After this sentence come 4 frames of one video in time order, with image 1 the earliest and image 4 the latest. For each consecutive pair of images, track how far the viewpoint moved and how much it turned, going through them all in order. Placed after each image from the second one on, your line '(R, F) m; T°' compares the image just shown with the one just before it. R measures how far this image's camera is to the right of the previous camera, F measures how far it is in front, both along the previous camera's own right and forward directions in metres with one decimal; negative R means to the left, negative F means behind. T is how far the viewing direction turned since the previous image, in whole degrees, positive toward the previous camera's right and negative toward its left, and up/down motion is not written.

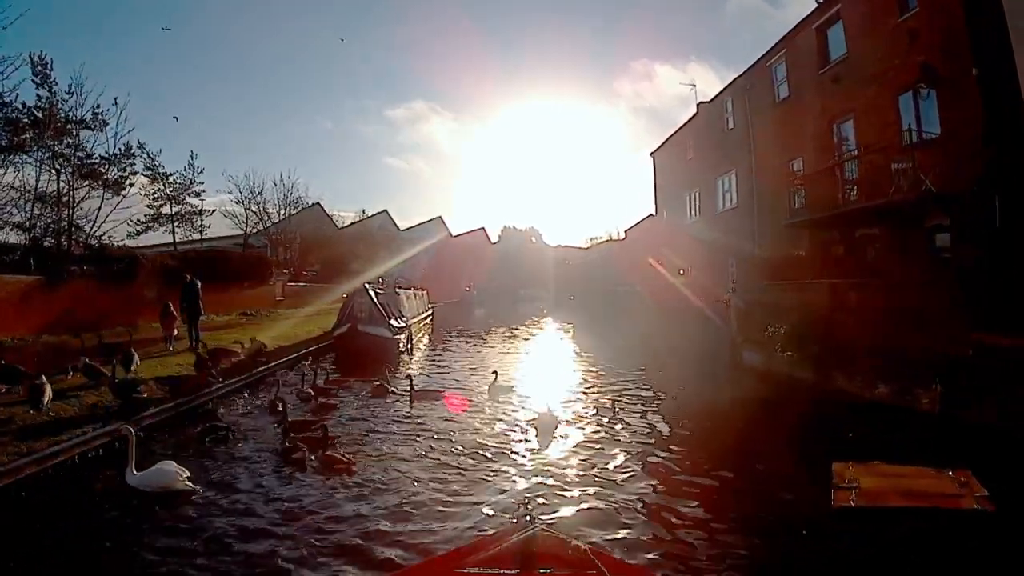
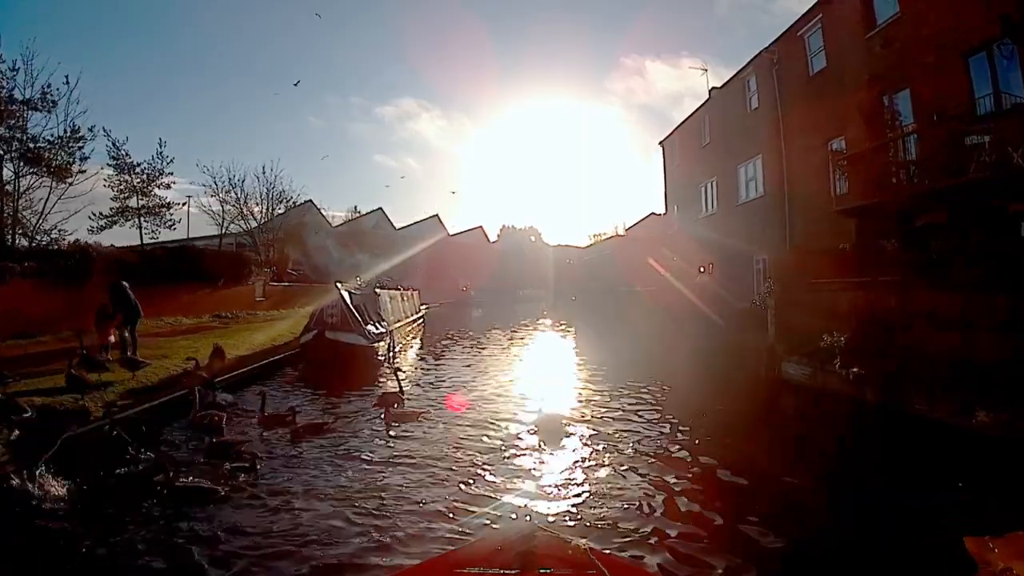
(0.0, +1.0) m; 0°
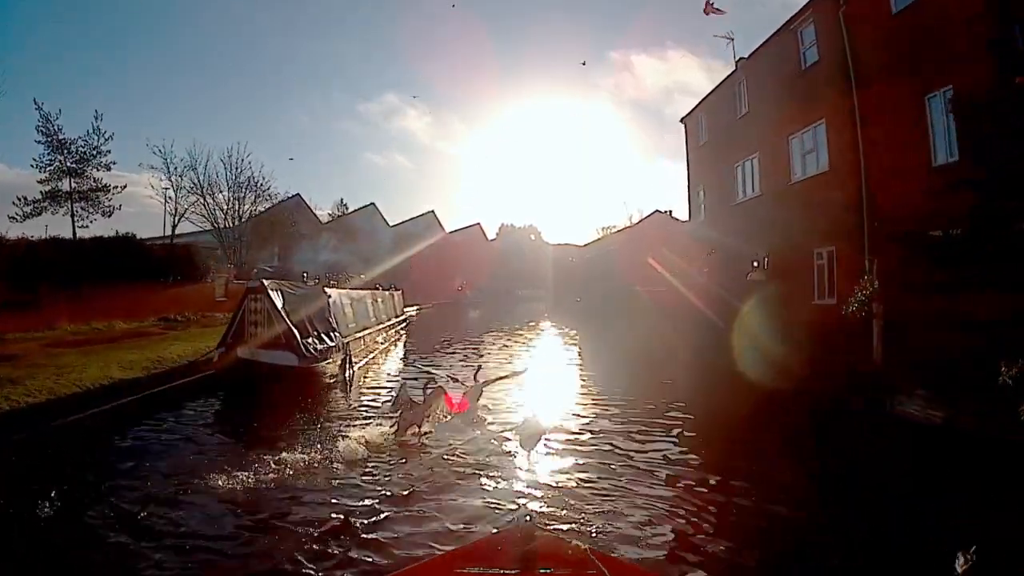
(0.0, +1.7) m; 0°
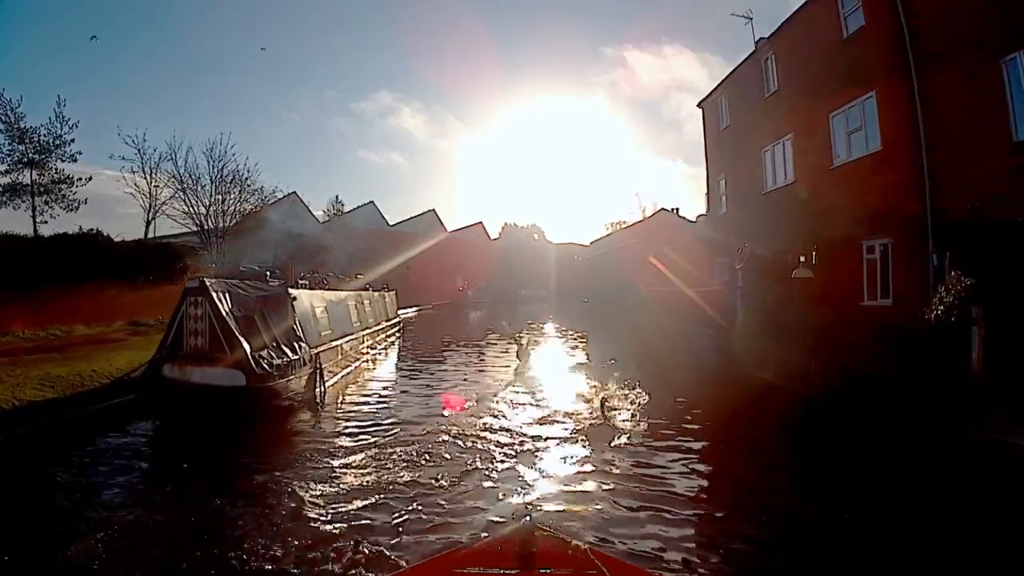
(0.0, +0.8) m; 0°
